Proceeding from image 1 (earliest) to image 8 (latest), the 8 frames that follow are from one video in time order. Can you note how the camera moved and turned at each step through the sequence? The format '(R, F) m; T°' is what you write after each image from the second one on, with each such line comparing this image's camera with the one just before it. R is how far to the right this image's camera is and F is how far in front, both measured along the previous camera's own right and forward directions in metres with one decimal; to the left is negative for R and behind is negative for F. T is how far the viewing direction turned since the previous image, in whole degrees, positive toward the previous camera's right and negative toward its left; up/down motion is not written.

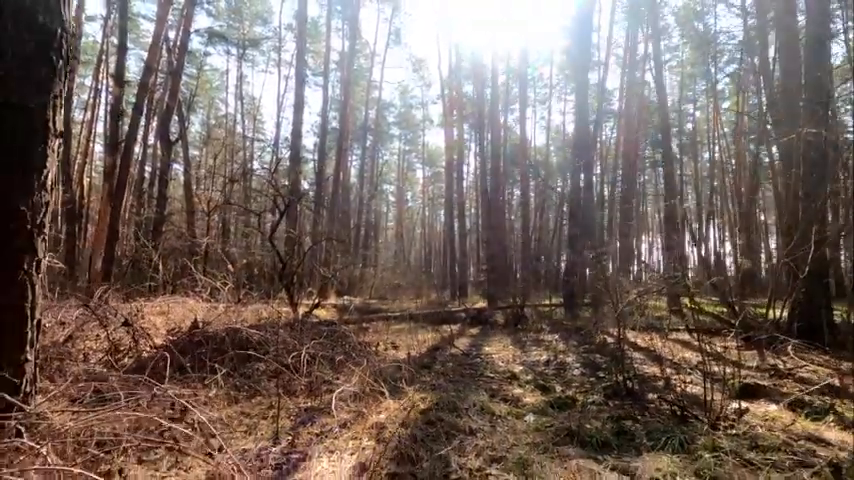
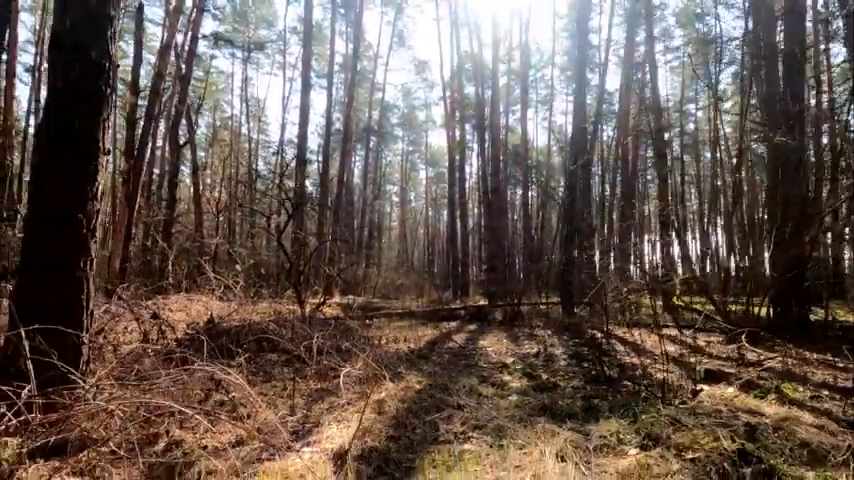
(+0.1, -0.5) m; 0°
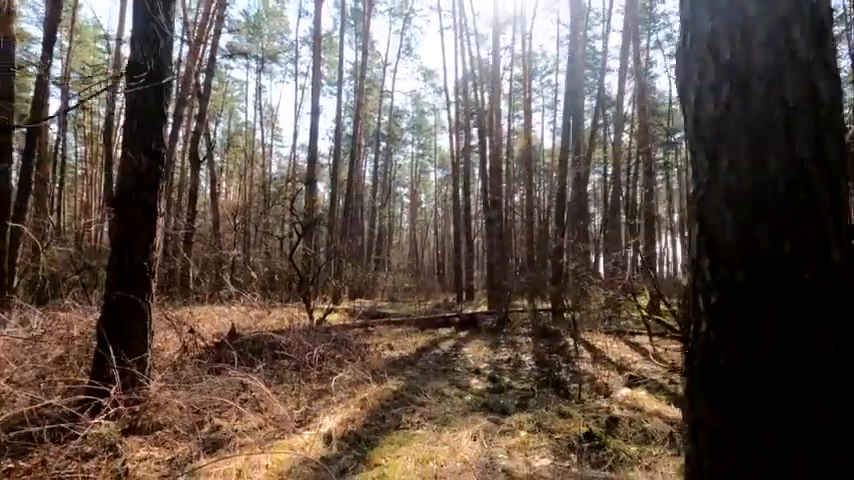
(+0.3, -1.1) m; -1°
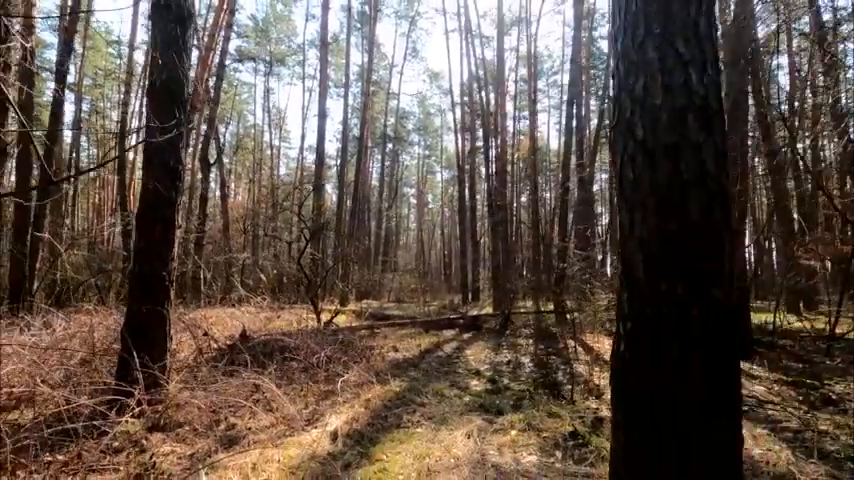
(+0.1, -0.3) m; -1°
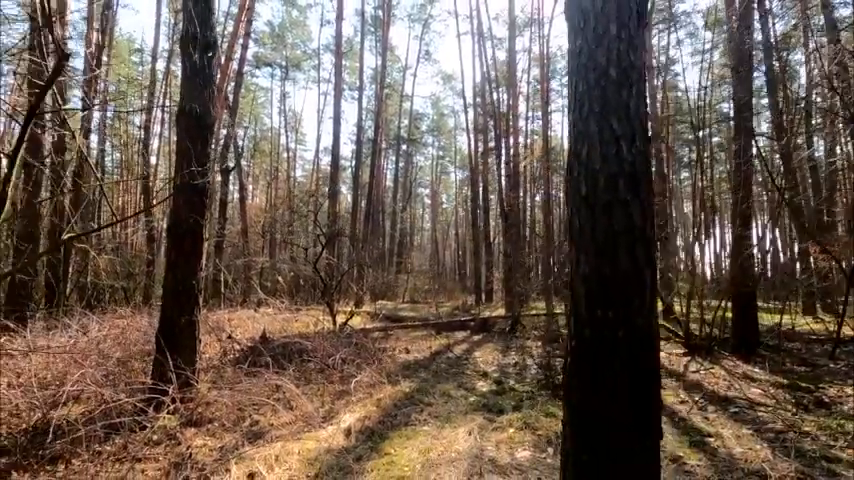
(+0.1, -0.3) m; -2°
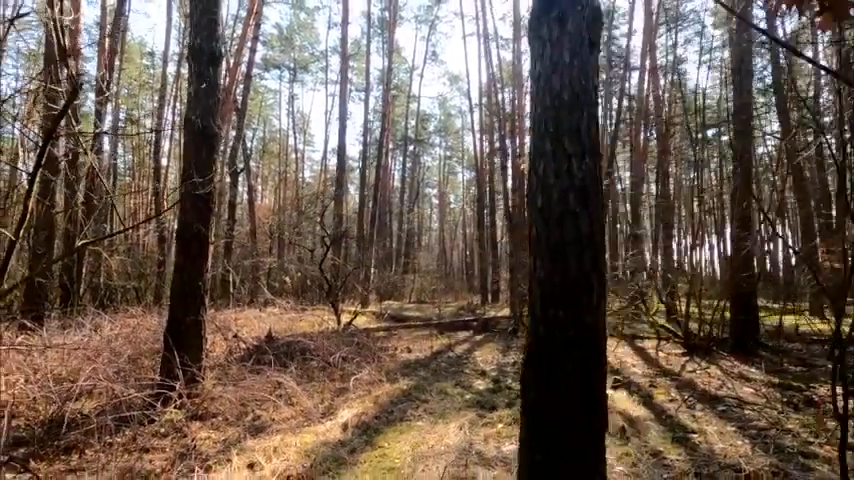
(+0.1, -0.2) m; -1°
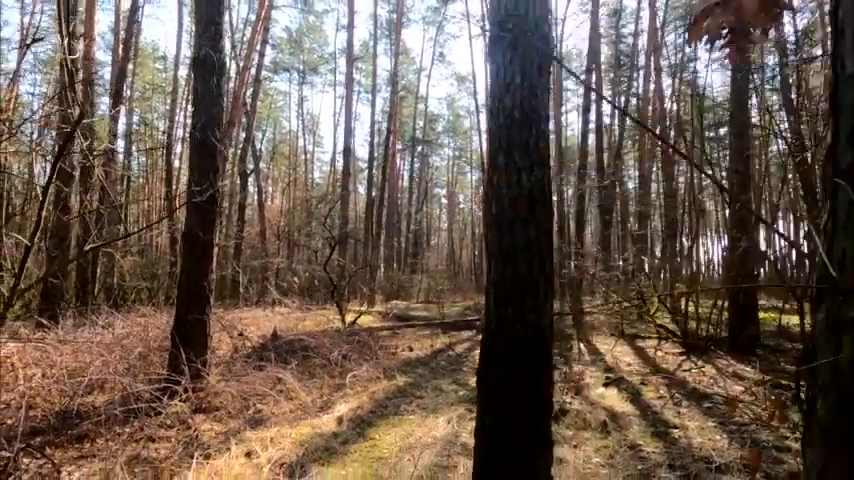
(+0.2, -0.2) m; -1°
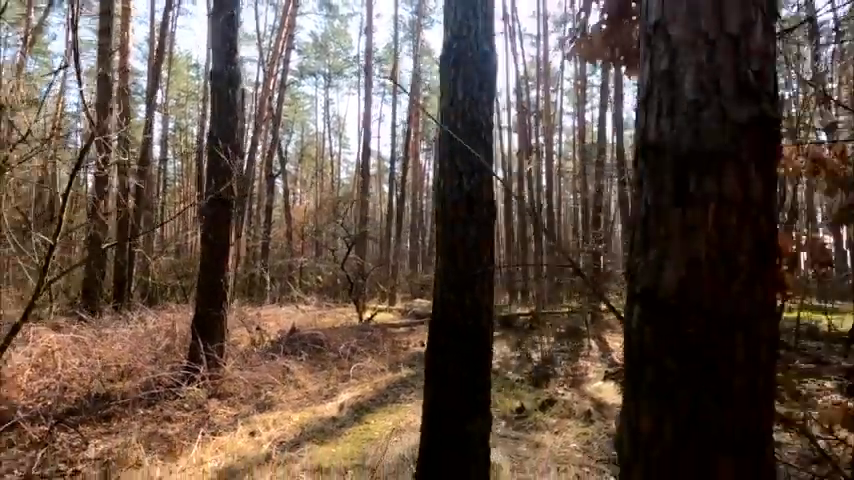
(+0.3, -0.3) m; -3°
